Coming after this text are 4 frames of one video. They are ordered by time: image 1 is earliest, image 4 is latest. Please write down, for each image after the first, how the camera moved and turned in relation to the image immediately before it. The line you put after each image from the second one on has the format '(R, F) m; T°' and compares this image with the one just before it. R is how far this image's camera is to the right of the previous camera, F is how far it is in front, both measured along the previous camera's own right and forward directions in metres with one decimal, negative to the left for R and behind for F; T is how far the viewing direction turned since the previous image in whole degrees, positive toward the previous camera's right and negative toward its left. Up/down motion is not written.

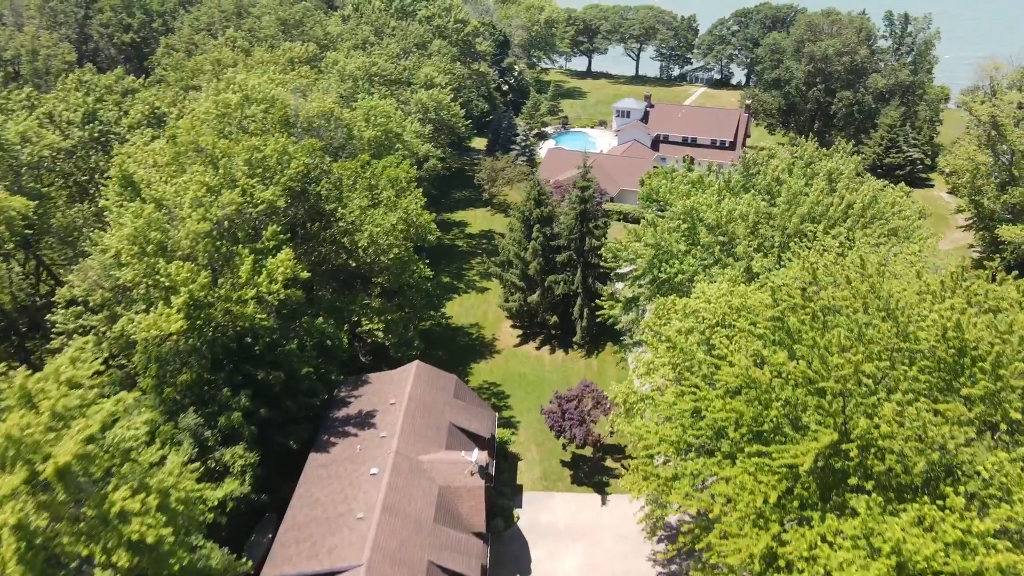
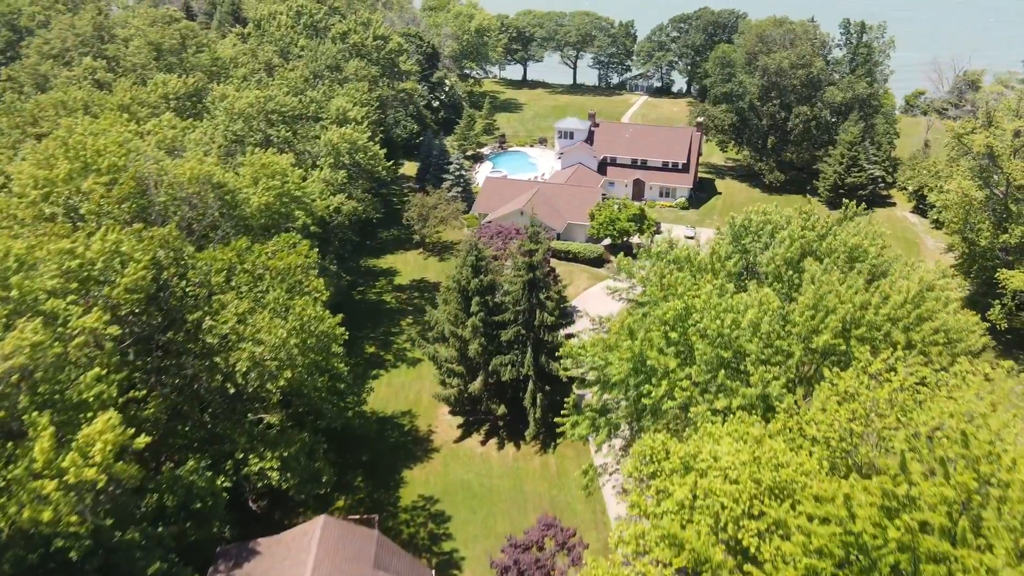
(+0.3, +6.5) m; +4°
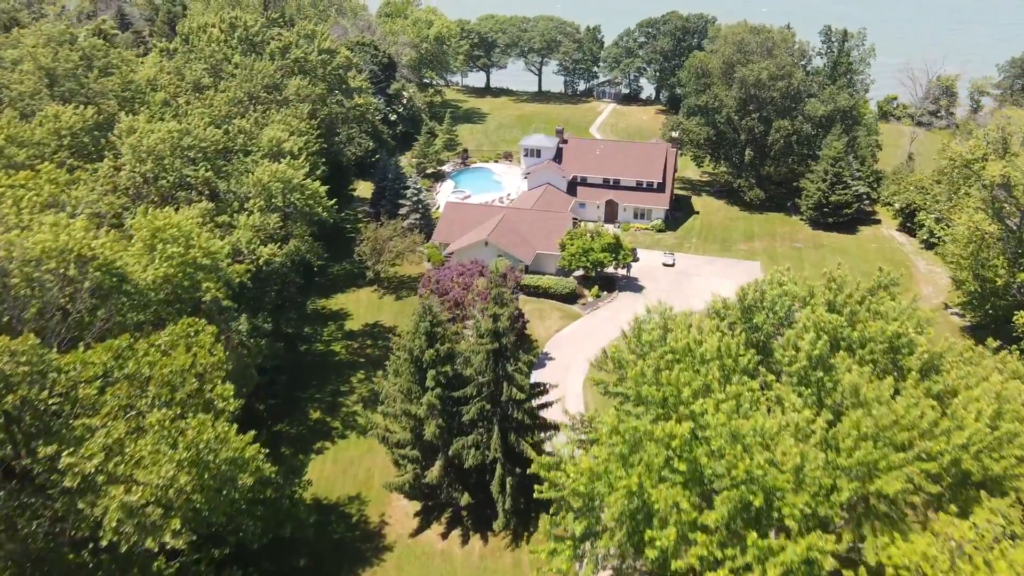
(+0.3, +4.5) m; +2°
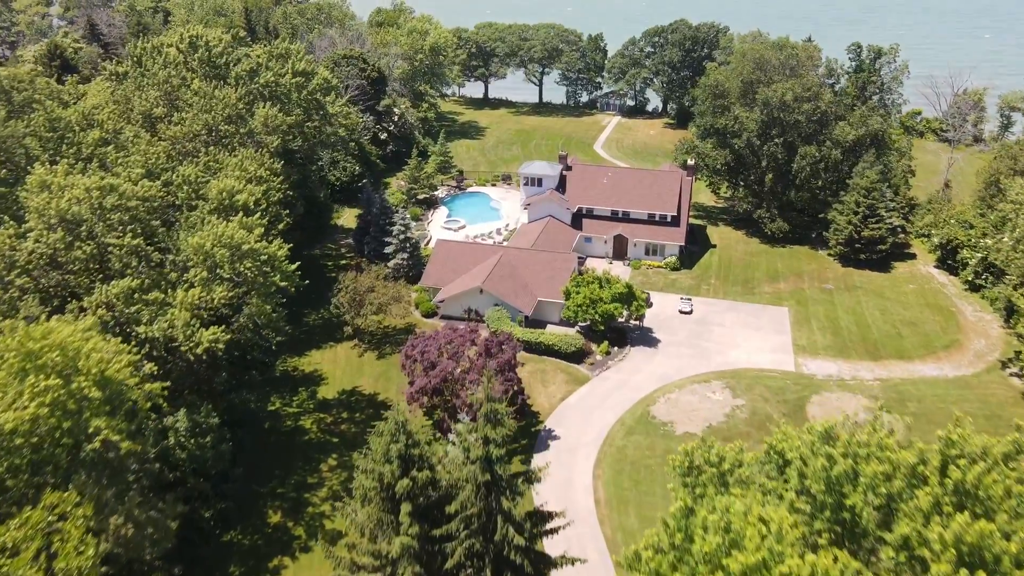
(+0.1, +5.3) m; 0°
